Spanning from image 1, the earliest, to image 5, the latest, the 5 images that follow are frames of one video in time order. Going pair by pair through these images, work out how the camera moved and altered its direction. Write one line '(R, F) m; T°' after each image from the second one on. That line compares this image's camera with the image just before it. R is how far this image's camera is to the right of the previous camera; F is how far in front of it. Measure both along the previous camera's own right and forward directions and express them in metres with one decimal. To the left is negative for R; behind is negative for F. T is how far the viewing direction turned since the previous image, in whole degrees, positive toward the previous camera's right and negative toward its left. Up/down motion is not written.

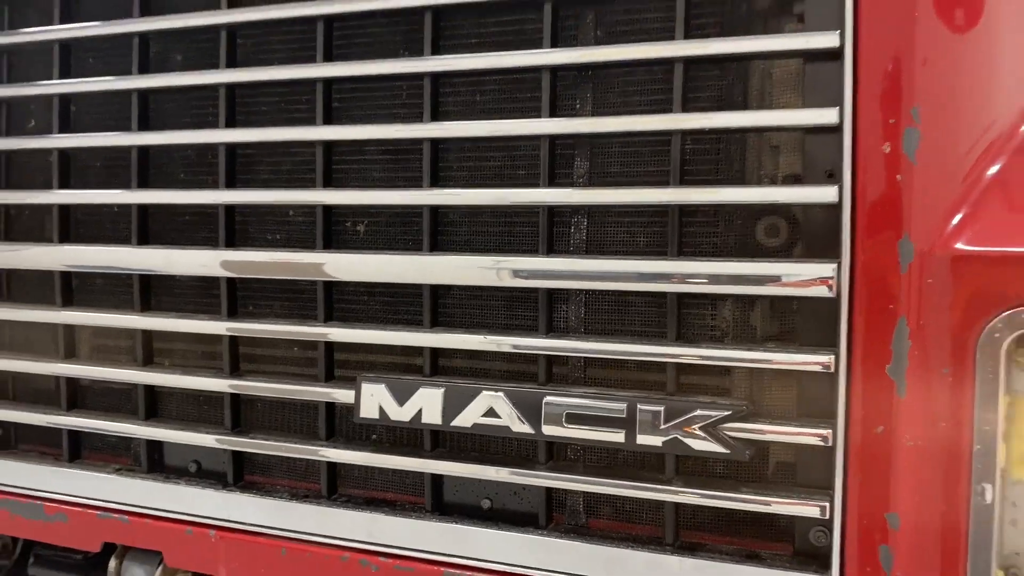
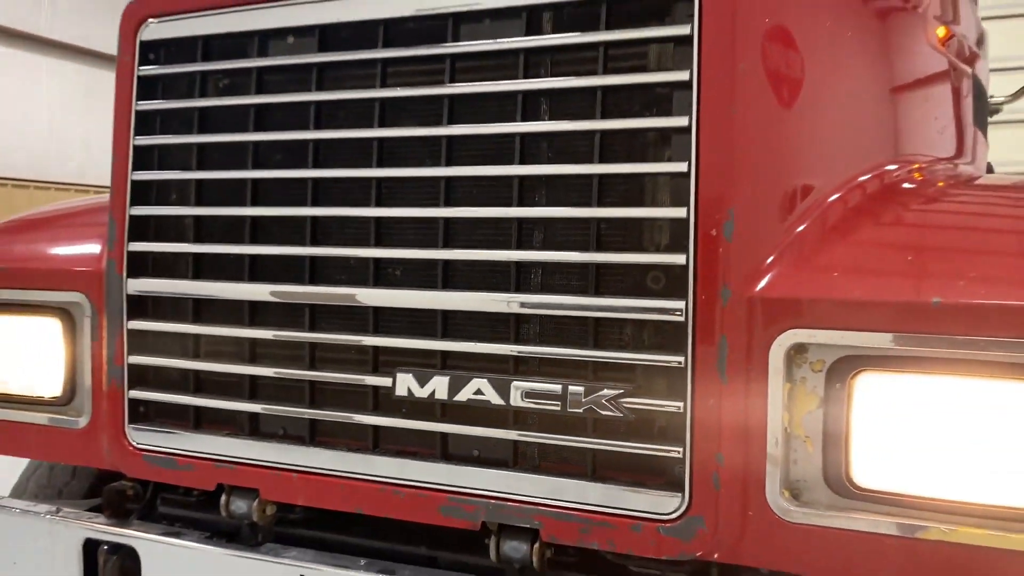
(0.0, -0.3) m; -1°
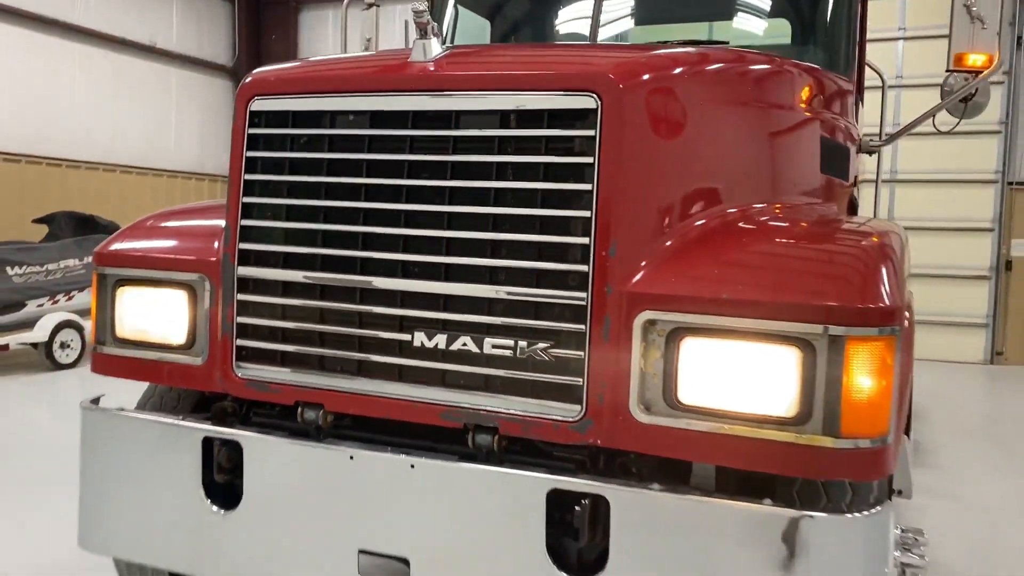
(0.0, -0.6) m; 0°
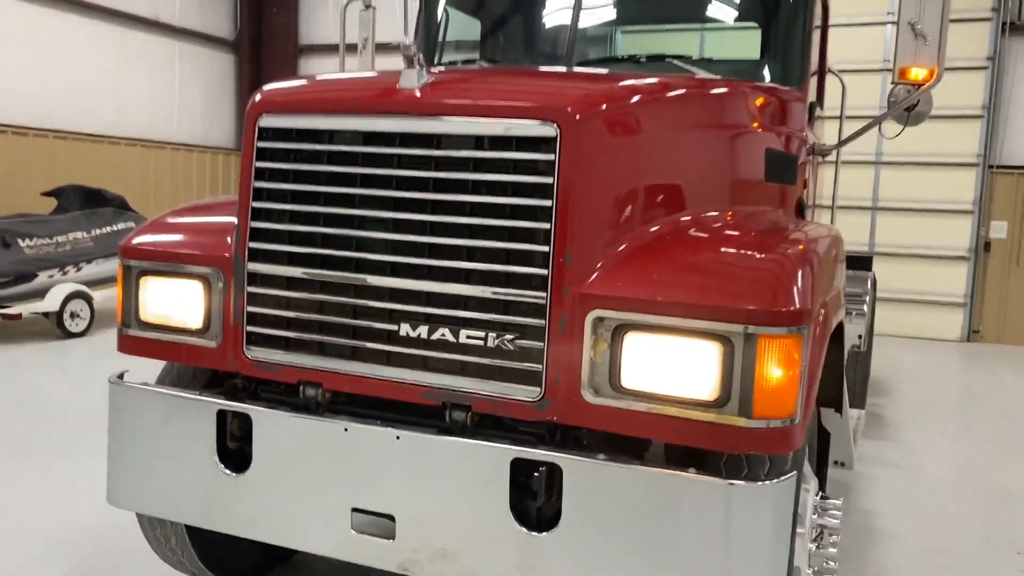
(+0.1, -0.3) m; 0°
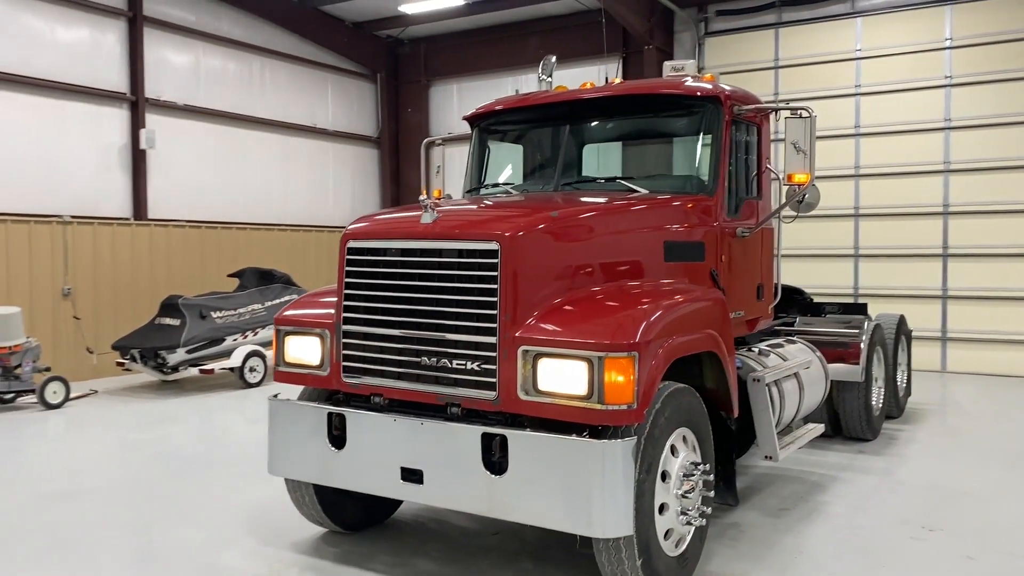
(+0.6, -1.2) m; -10°
